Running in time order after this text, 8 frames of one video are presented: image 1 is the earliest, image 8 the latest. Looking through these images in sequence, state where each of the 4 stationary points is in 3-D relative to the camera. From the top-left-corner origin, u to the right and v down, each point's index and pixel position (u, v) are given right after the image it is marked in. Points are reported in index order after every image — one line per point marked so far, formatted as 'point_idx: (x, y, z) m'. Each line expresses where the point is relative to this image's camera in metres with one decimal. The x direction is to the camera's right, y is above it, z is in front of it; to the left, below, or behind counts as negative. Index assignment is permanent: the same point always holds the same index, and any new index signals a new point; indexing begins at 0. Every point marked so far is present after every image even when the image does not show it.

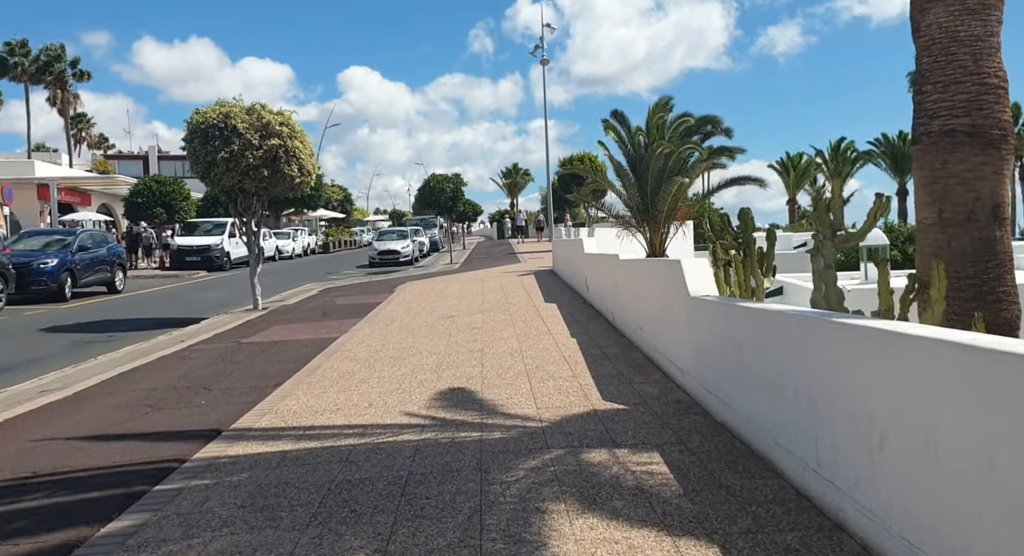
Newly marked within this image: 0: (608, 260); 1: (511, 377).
0: (+1.5, +0.3, +10.8) m
1: (0.0, -1.1, +7.4) m
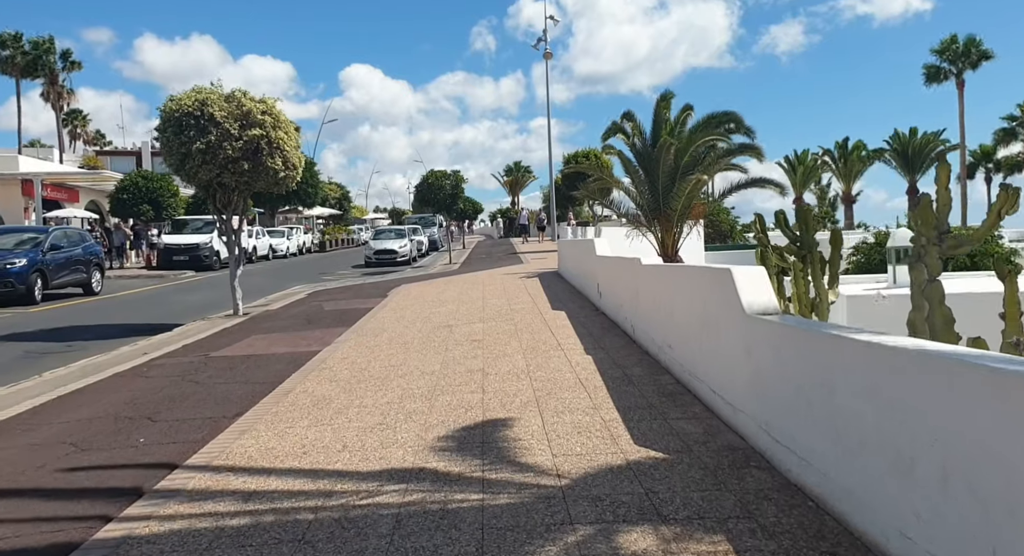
0: (+1.6, +0.2, +9.5) m
1: (+0.1, -1.2, +6.1) m
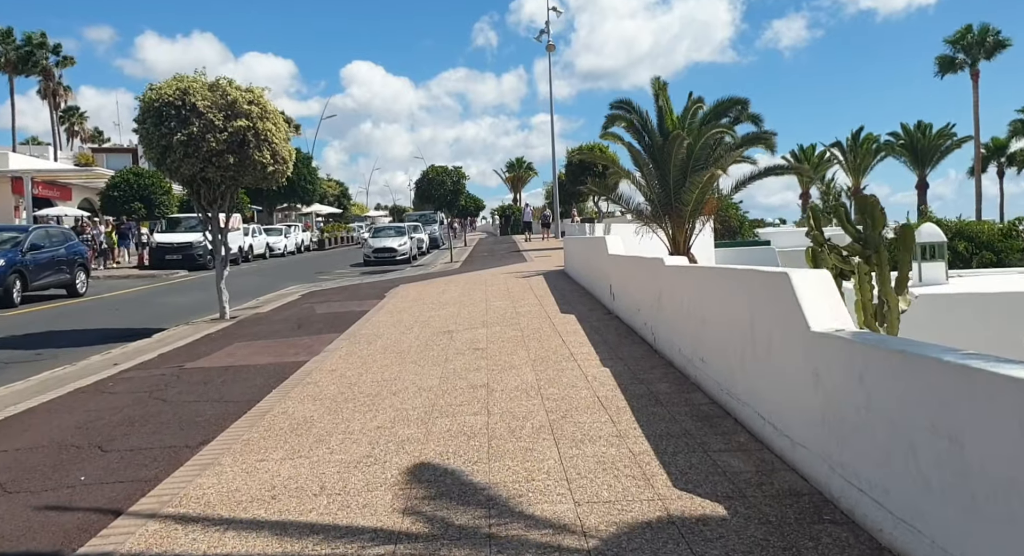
0: (+1.7, +0.2, +8.6) m
1: (+0.1, -1.2, +5.2) m
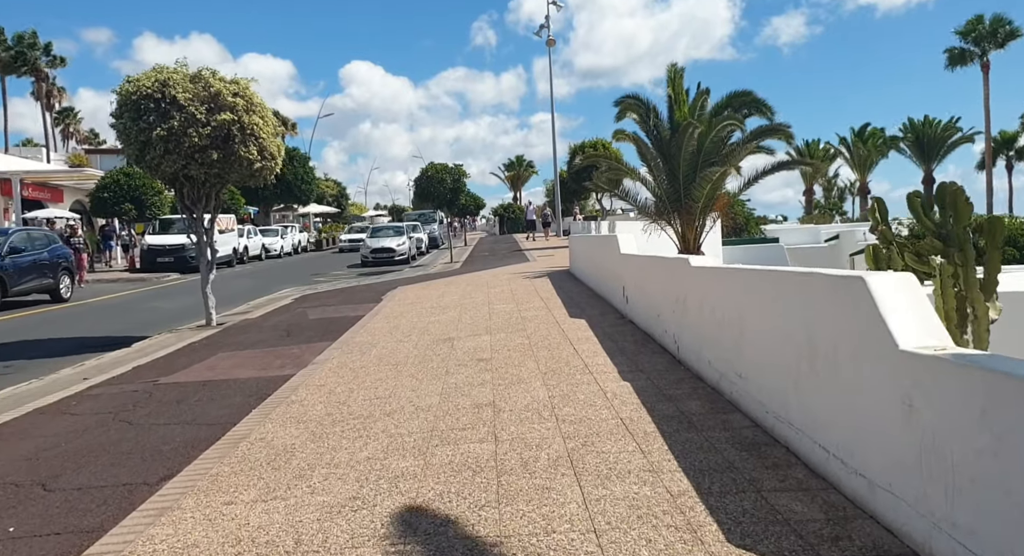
0: (+1.8, +0.1, +7.8) m
1: (+0.2, -1.3, +4.4) m
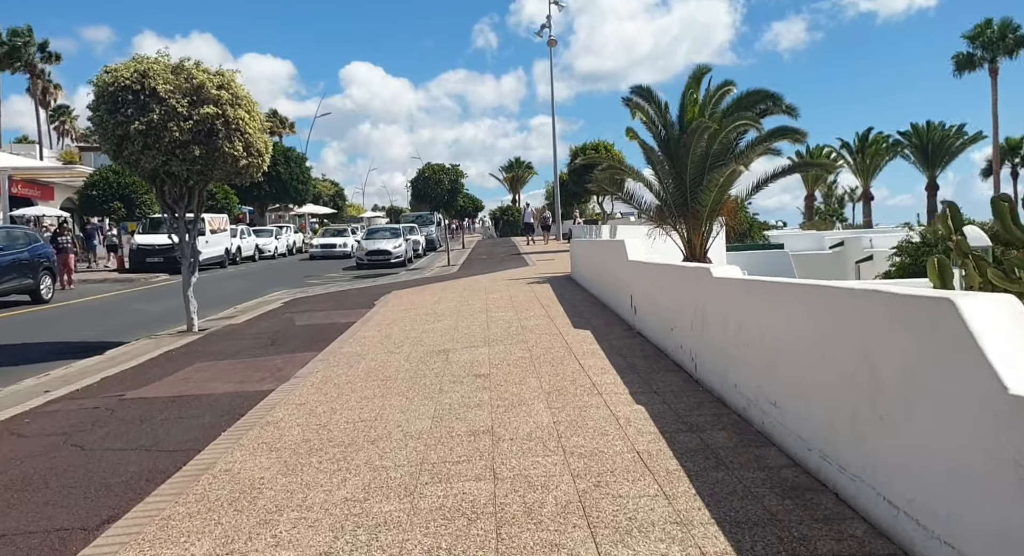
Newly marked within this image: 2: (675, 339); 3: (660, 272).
0: (+1.8, 0.0, +7.1) m
1: (+0.2, -1.4, +3.7) m
2: (+1.7, -0.7, +7.1) m
3: (+1.8, +0.1, +8.0) m
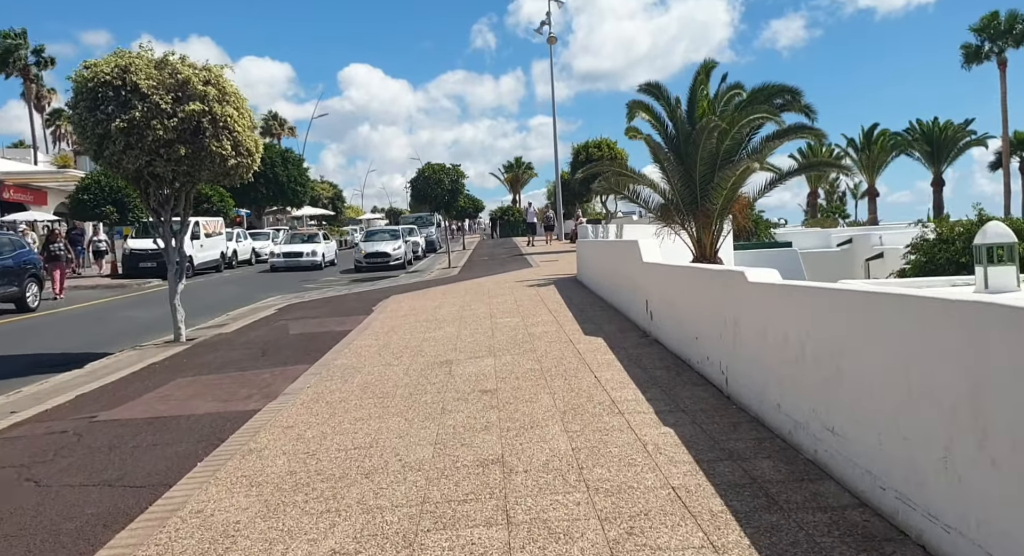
0: (+1.9, 0.0, +6.5) m
1: (+0.3, -1.4, +3.1) m
2: (+1.8, -0.7, +6.5) m
3: (+1.8, 0.0, +7.3) m
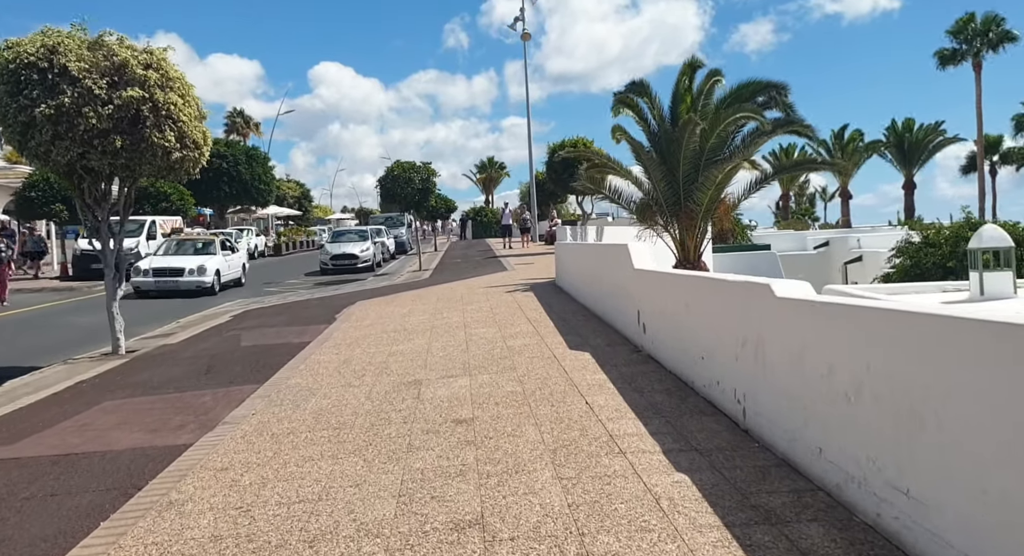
0: (+1.7, -0.1, +5.6) m
1: (+0.3, -1.5, +2.2) m
2: (+1.6, -0.8, +5.6) m
3: (+1.6, -0.1, +6.5) m
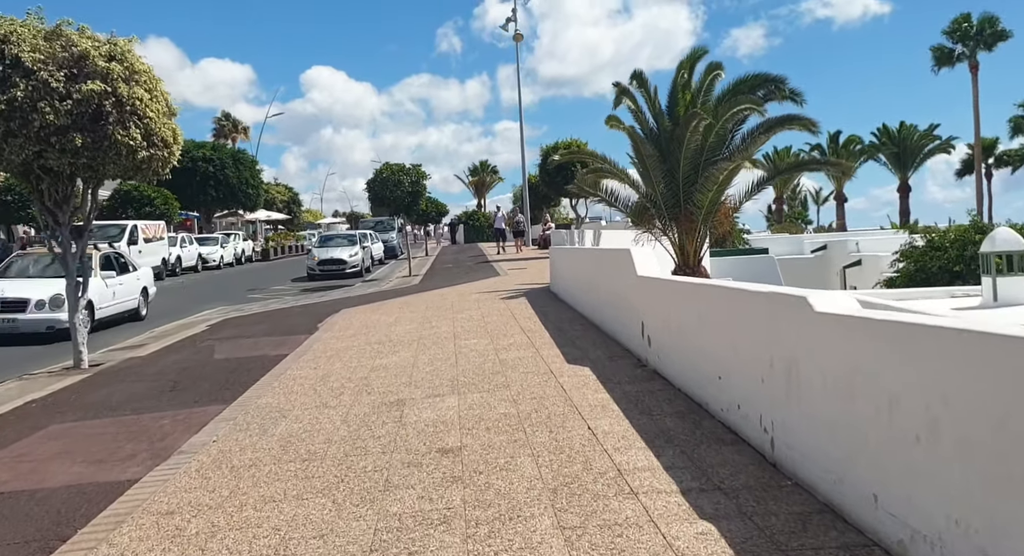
0: (+1.6, -0.2, +5.0) m
1: (+0.3, -1.6, +1.5) m
2: (+1.6, -0.9, +5.0) m
3: (+1.6, -0.1, +5.8) m
